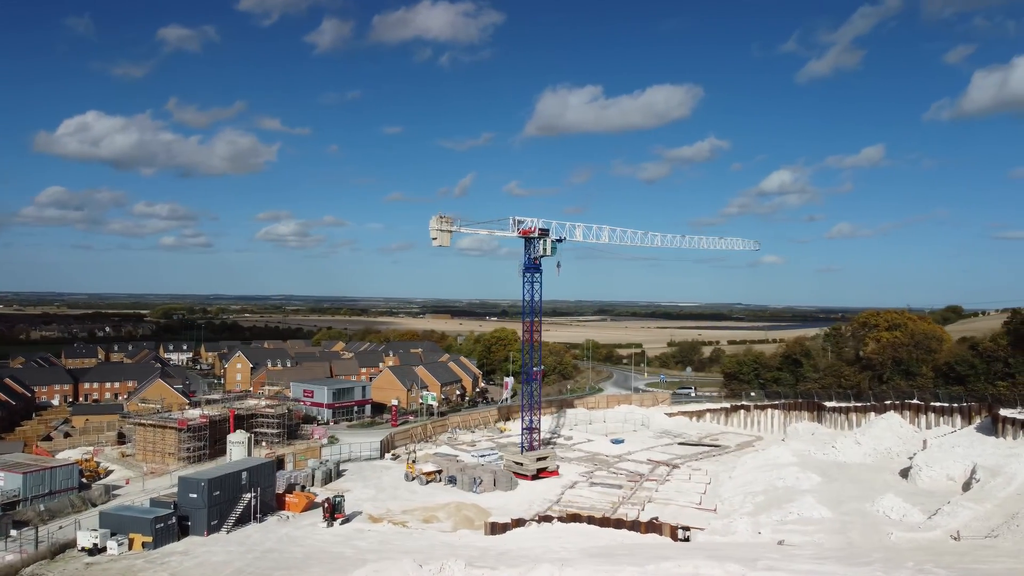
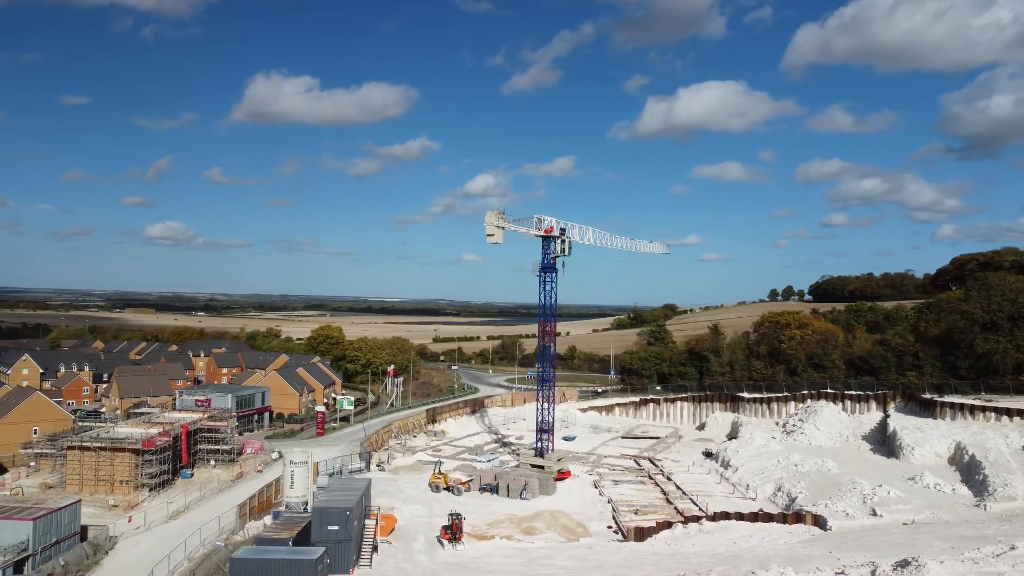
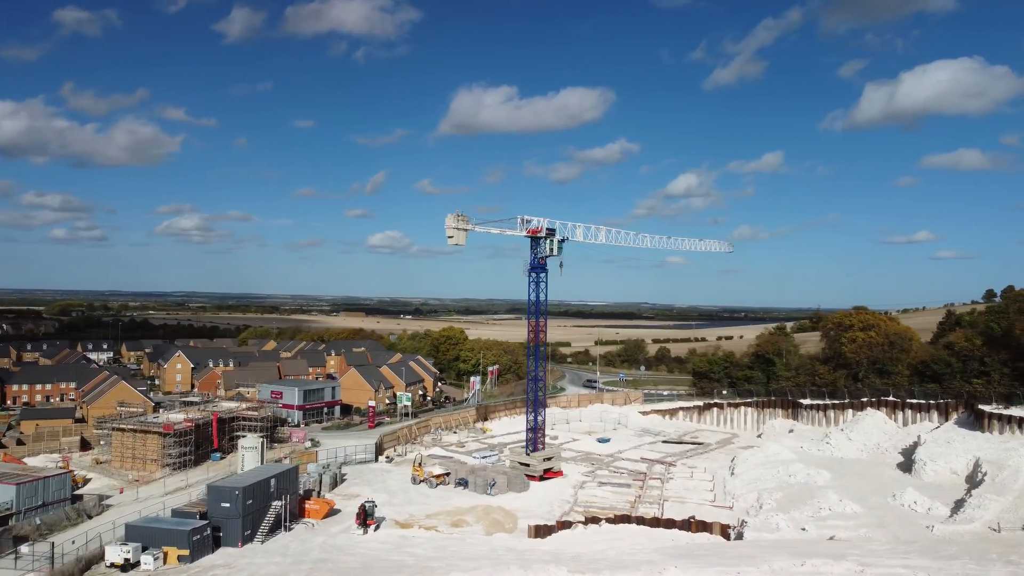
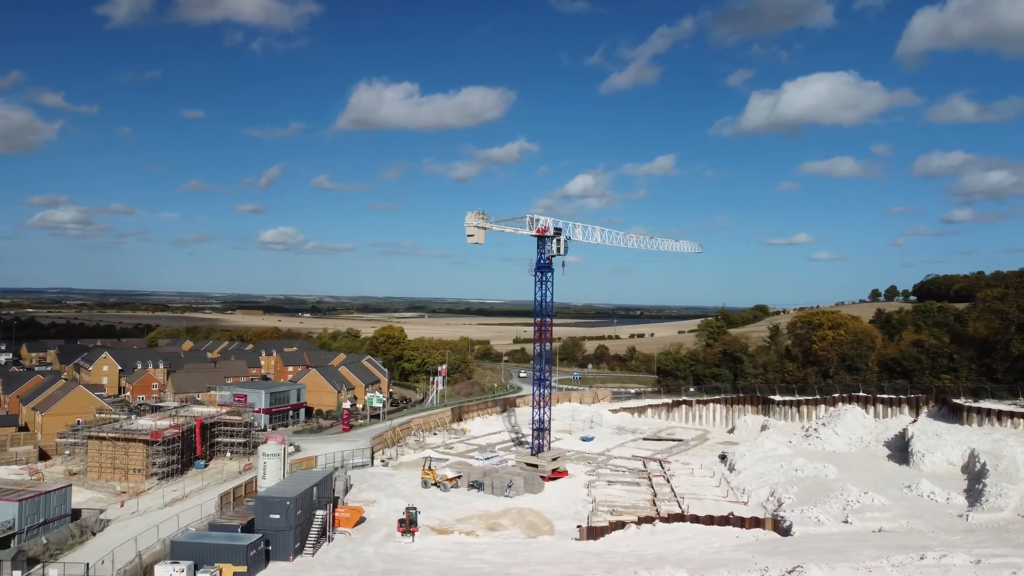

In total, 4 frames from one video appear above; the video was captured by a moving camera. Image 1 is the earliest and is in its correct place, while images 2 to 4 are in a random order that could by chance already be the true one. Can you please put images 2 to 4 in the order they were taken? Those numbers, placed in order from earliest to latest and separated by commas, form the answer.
3, 4, 2
